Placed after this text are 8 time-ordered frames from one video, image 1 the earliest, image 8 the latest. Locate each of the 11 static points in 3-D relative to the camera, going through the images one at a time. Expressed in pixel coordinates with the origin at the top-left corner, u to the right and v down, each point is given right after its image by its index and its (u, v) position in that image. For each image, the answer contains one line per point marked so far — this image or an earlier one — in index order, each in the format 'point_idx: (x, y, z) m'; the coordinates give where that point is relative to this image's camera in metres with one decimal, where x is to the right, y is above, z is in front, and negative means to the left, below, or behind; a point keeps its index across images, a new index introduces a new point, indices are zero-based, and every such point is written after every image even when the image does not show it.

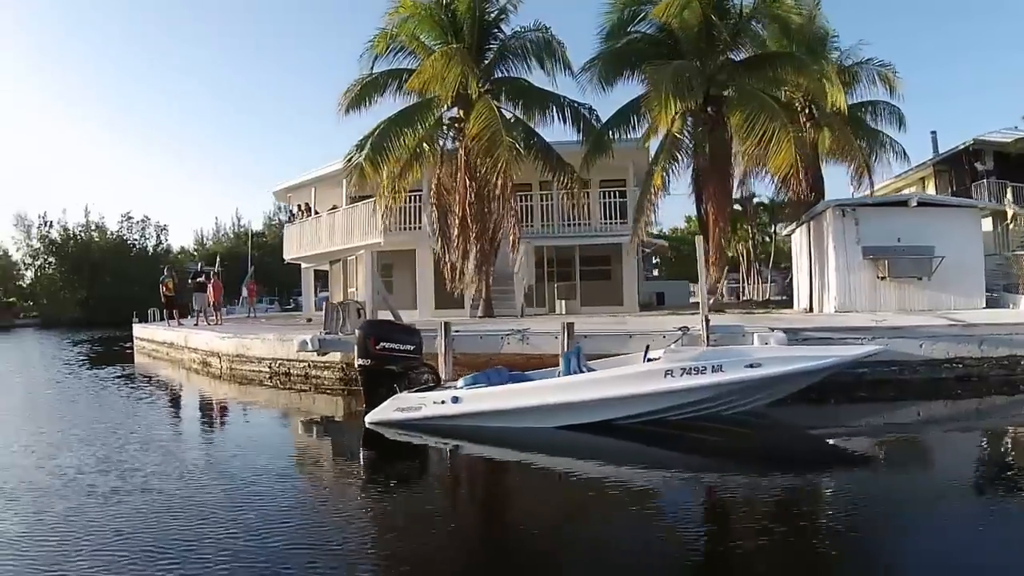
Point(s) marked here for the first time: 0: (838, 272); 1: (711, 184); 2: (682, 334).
0: (+7.3, +0.4, +17.2) m
1: (+4.9, +2.4, +18.8) m
2: (+2.8, -0.7, +12.9) m
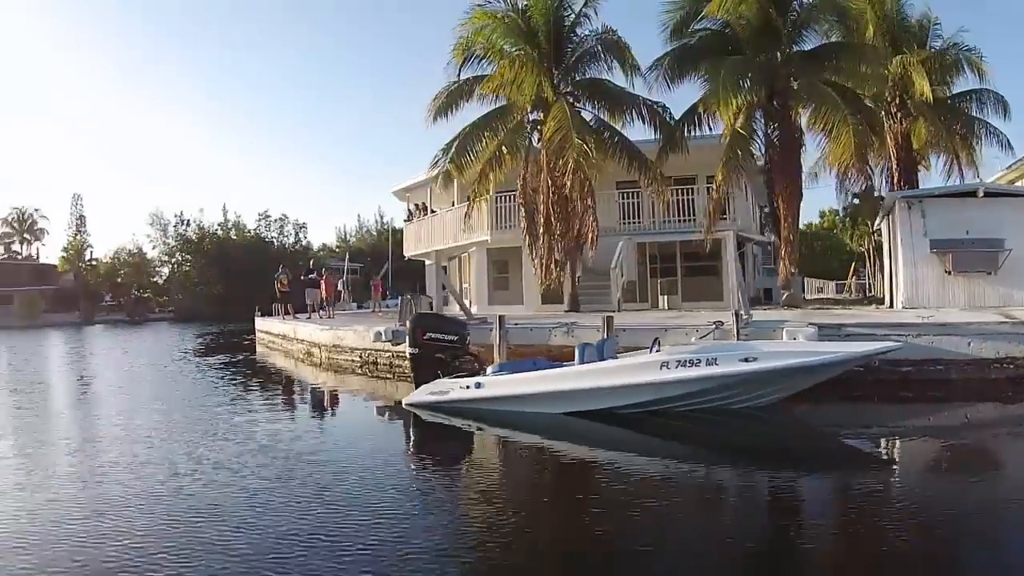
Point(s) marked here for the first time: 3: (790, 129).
0: (+8.5, +0.5, +16.7) m
1: (+6.5, +2.4, +18.7) m
2: (+3.4, -0.7, +13.2) m
3: (+6.6, +3.8, +18.7) m
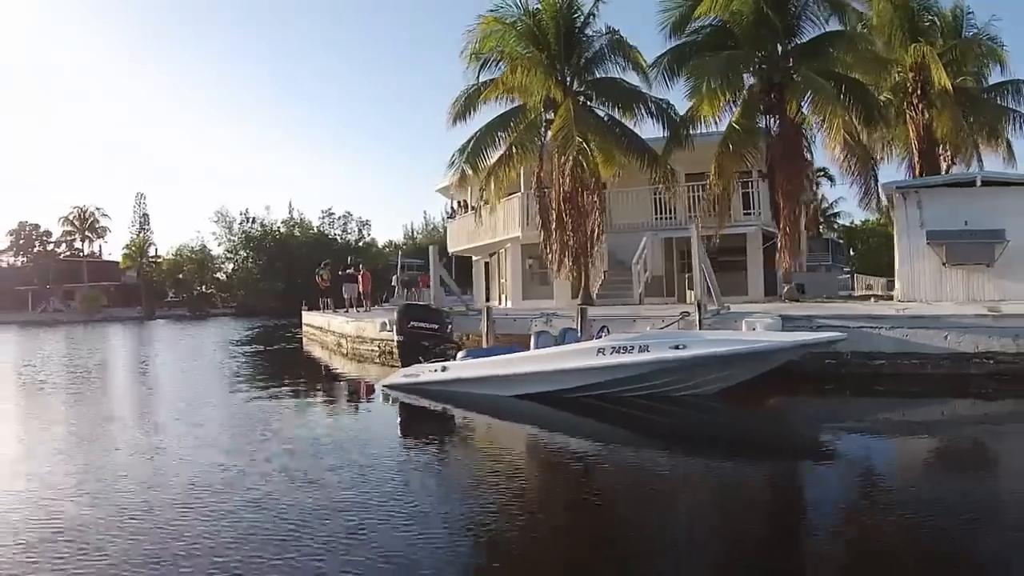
0: (+8.3, +0.6, +16.5) m
1: (+6.4, +2.6, +18.6) m
2: (+2.9, -0.5, +13.3) m
3: (+6.5, +4.0, +18.6) m
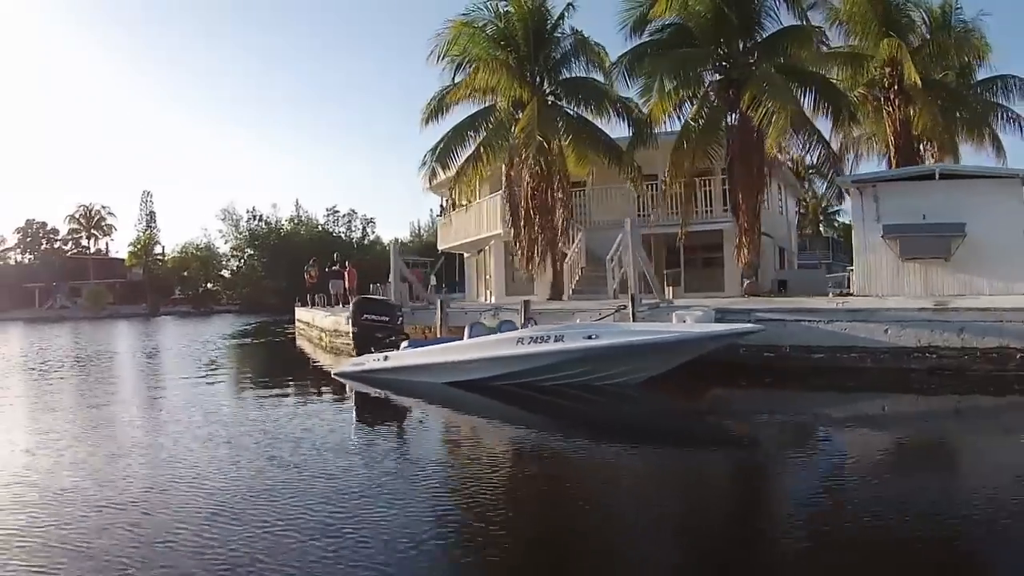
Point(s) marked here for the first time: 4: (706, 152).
0: (+7.2, +0.8, +16.3) m
1: (+5.4, +2.7, +18.5) m
2: (+1.8, -0.4, +13.3) m
3: (+5.5, +4.1, +18.5) m
4: (+4.6, +3.2, +18.3) m
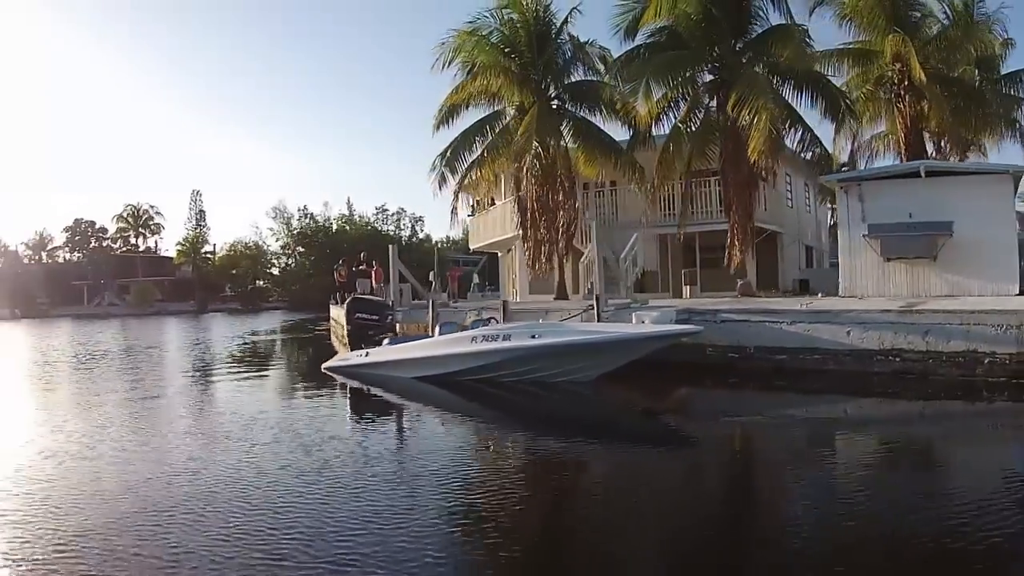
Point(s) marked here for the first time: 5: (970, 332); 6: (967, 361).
0: (+6.9, +0.7, +16.3) m
1: (+5.2, +2.7, +18.6) m
2: (+1.3, -0.4, +13.6) m
3: (+5.3, +4.1, +18.6) m
4: (+4.4, +3.2, +18.5) m
5: (+6.8, -0.7, +11.5) m
6: (+6.8, -1.1, +11.4) m
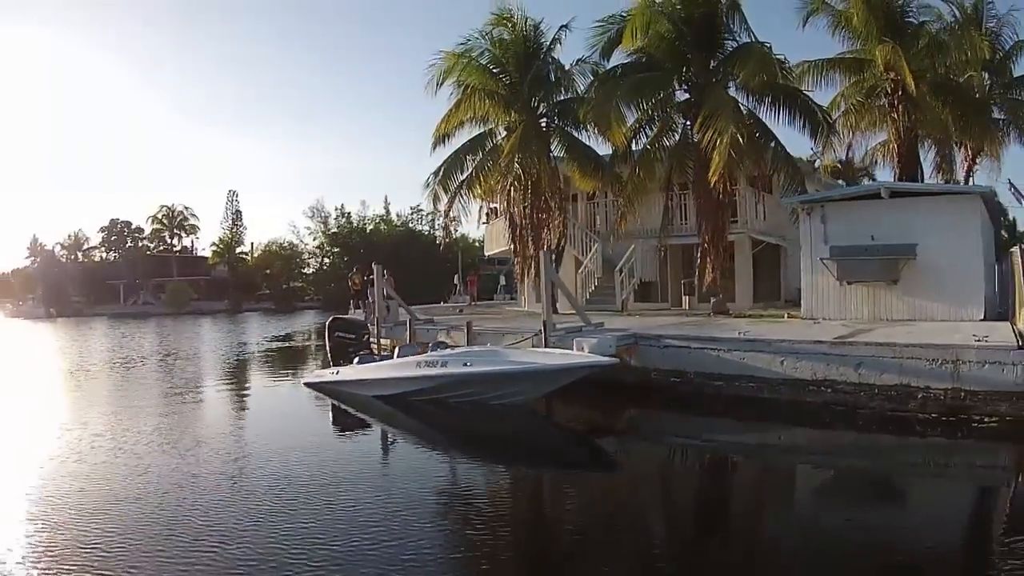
0: (+6.2, +0.3, +16.5) m
1: (+4.6, +2.3, +18.8) m
2: (+0.5, -0.9, +14.1) m
3: (+4.8, +3.6, +18.9) m
4: (+3.8, +2.8, +18.8) m
5: (+5.9, -1.1, +11.7) m
6: (+5.8, -1.6, +11.7) m
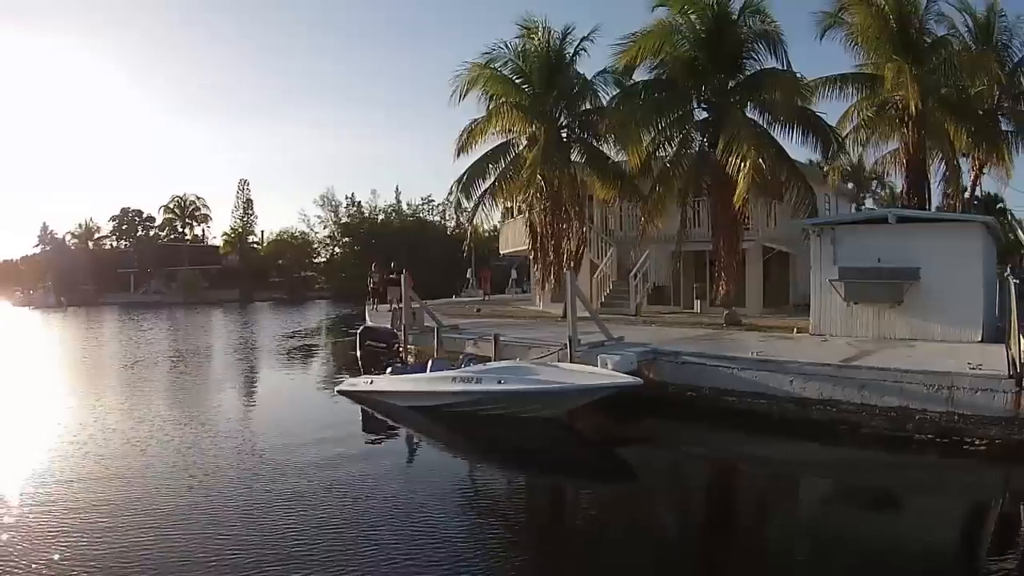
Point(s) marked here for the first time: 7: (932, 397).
0: (+6.8, -0.1, +17.5) m
1: (+5.2, +1.9, +19.8) m
2: (+1.0, -1.2, +15.1) m
3: (+5.4, +3.3, +19.8) m
4: (+4.4, +2.5, +19.7) m
5: (+6.4, -1.6, +12.6) m
6: (+6.3, -2.0, +12.6) m
7: (+6.7, -1.7, +12.3) m
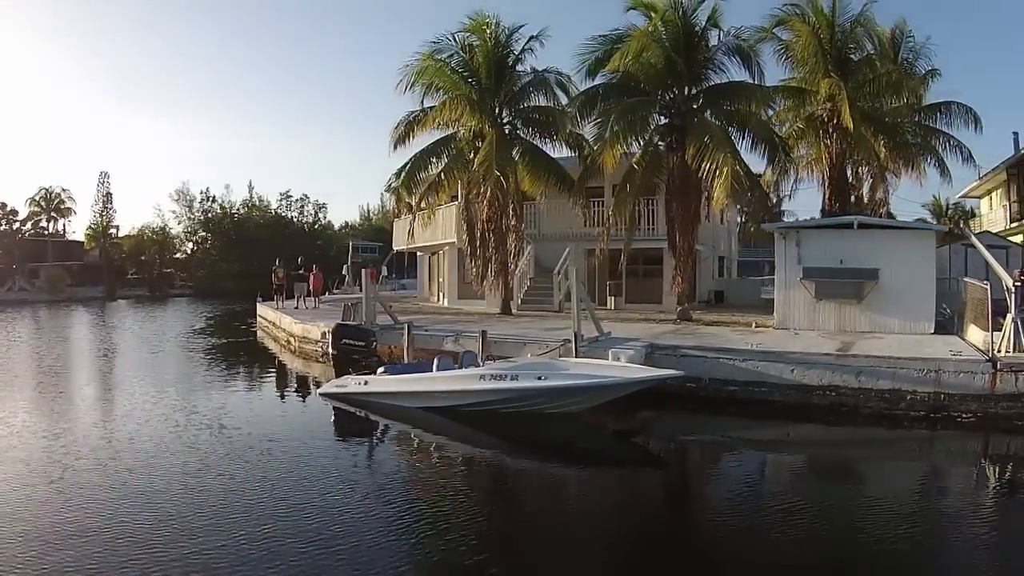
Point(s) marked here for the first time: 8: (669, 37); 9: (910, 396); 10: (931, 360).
0: (+6.3, 0.0, +18.6) m
1: (+4.3, +2.0, +20.6) m
2: (+1.0, -1.1, +15.3) m
3: (+4.5, +3.4, +20.6) m
4: (+3.6, +2.5, +20.4) m
5: (+6.7, -1.5, +13.8) m
6: (+6.7, -1.9, +13.8) m
7: (+7.2, -1.6, +13.6) m
8: (+3.9, +6.5, +19.8) m
9: (+7.0, -1.9, +13.7) m
10: (+7.3, -1.3, +13.6) m
